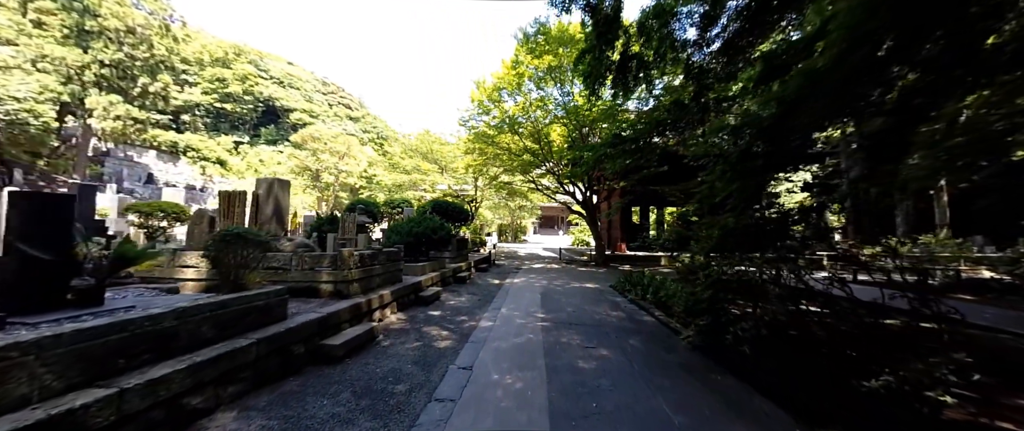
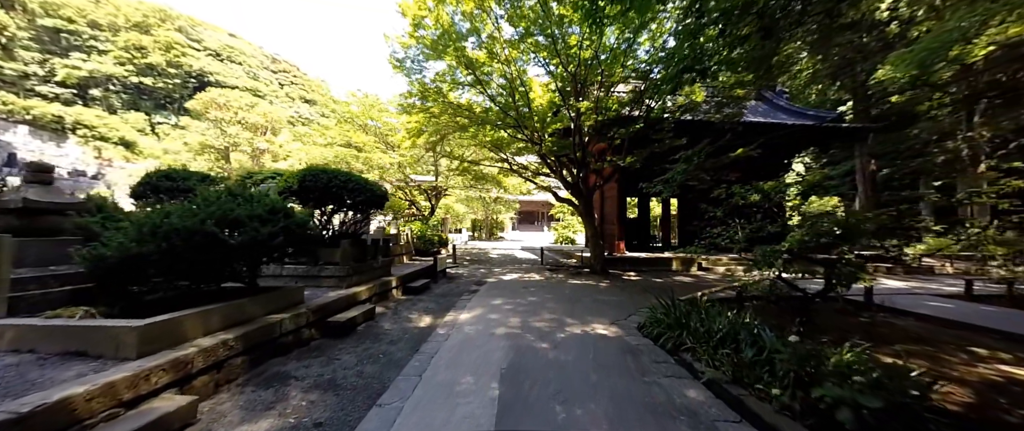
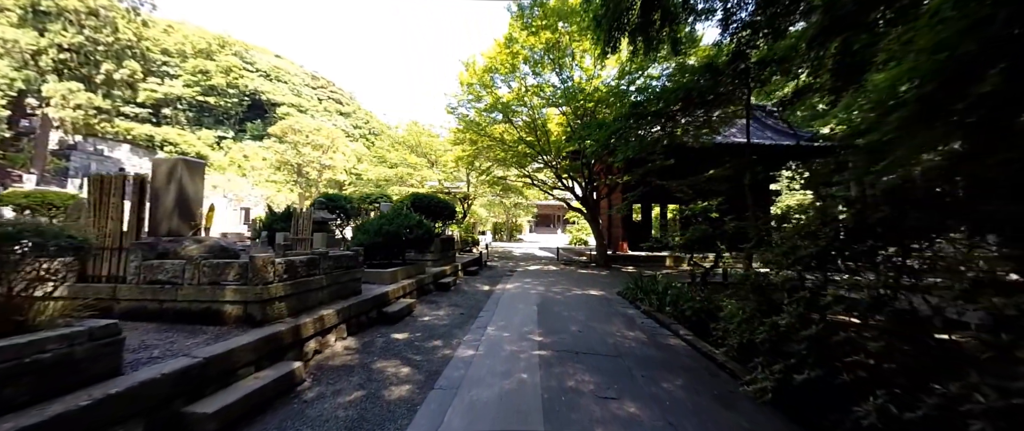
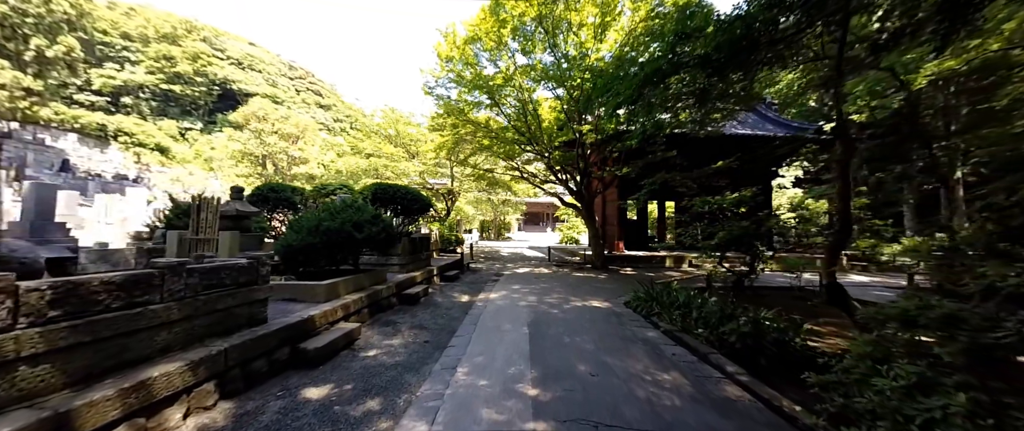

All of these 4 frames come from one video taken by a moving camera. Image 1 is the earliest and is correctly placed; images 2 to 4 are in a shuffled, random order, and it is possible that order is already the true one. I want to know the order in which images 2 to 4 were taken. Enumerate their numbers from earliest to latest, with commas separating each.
3, 4, 2
